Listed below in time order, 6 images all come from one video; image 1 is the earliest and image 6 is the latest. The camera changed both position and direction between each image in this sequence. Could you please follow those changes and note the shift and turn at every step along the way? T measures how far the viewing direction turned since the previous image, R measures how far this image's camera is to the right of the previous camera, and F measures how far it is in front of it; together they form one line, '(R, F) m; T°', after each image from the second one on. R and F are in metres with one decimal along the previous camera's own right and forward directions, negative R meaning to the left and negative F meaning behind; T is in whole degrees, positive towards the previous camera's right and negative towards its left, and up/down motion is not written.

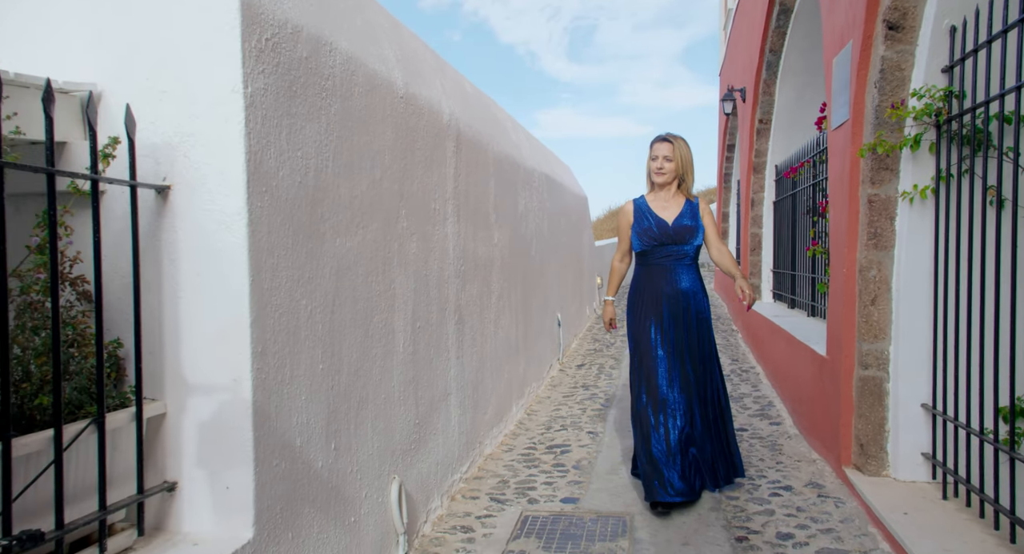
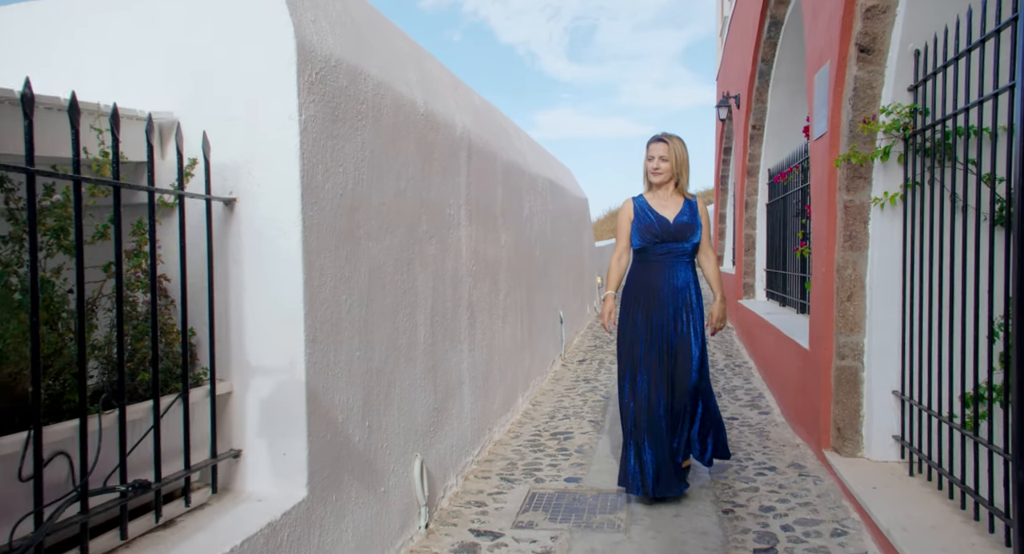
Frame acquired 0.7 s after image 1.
(0.0, -0.3) m; 0°
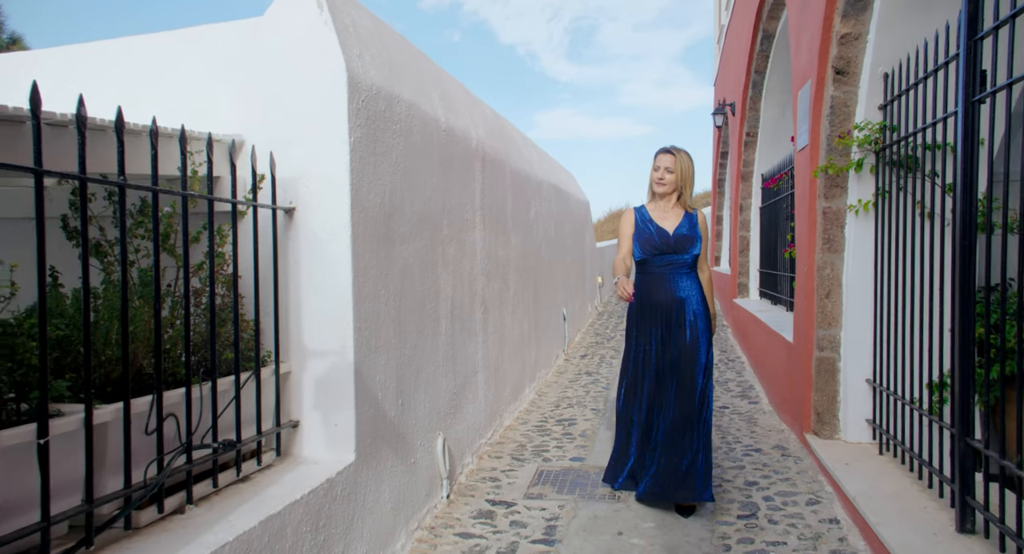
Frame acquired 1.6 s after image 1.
(-0.1, -0.4) m; 0°
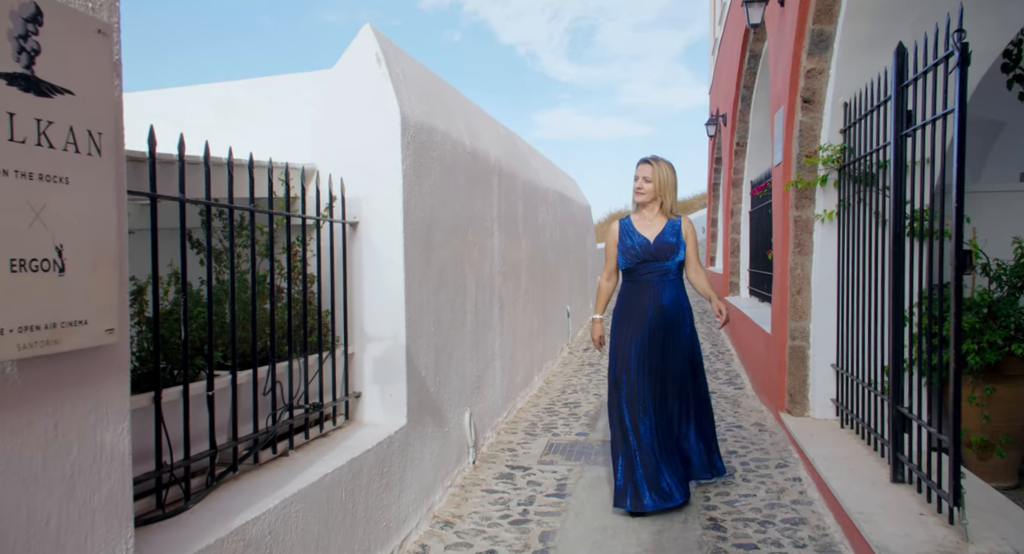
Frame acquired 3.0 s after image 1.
(-0.1, -0.6) m; 0°
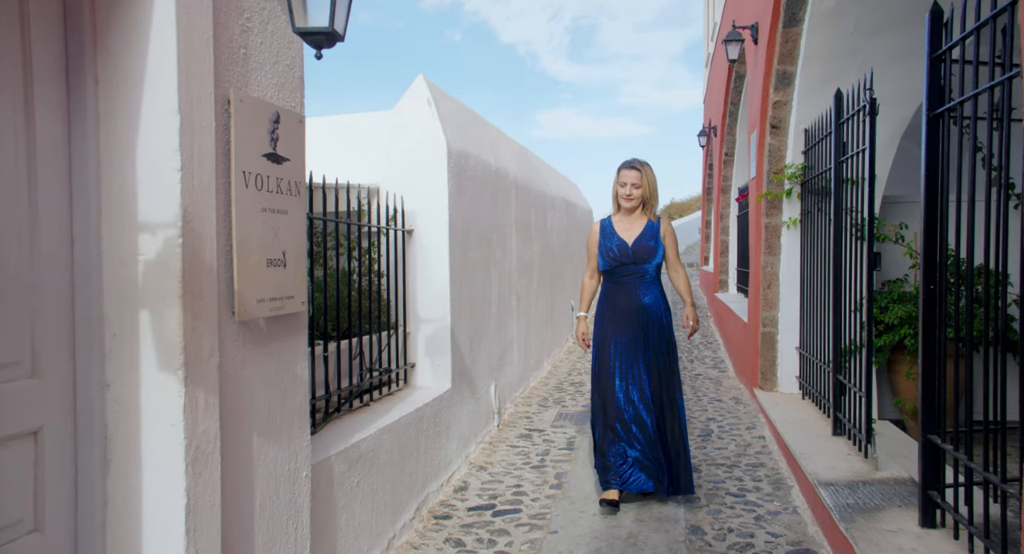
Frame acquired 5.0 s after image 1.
(-0.1, -0.9) m; 0°
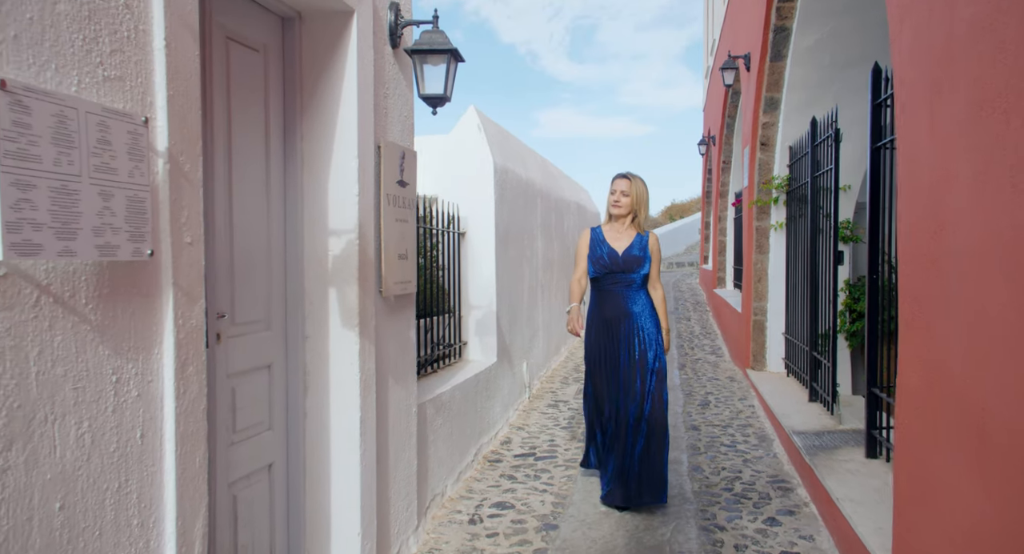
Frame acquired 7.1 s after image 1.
(-0.3, -0.9) m; 0°
